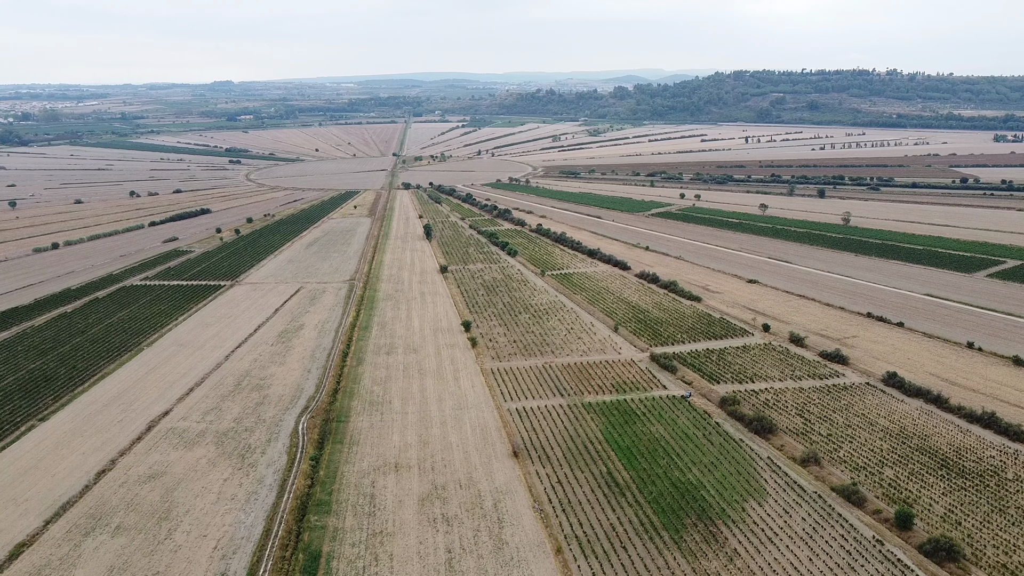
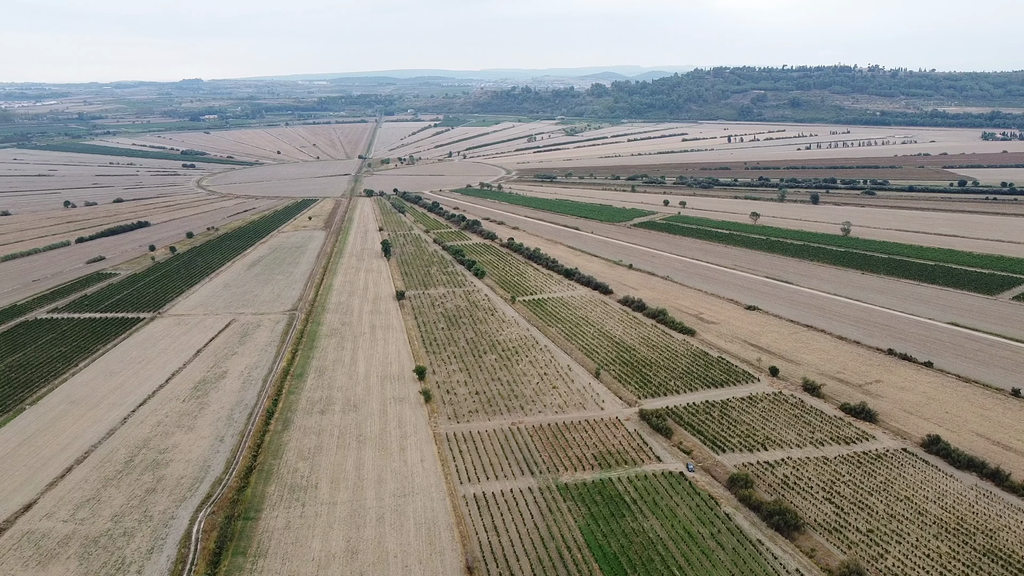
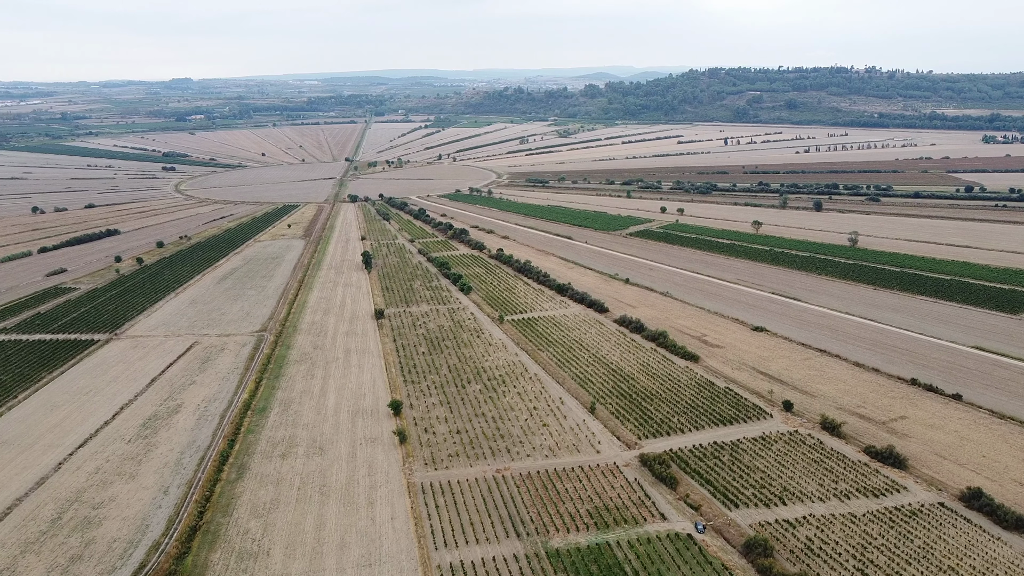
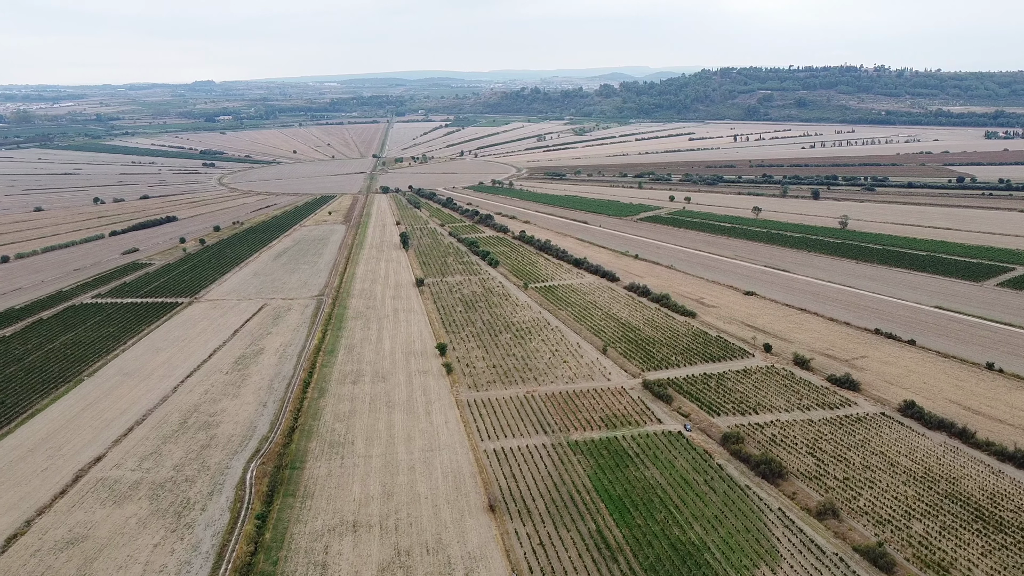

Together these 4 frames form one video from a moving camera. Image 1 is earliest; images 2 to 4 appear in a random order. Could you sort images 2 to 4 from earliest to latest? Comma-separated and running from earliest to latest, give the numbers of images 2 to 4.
4, 2, 3
